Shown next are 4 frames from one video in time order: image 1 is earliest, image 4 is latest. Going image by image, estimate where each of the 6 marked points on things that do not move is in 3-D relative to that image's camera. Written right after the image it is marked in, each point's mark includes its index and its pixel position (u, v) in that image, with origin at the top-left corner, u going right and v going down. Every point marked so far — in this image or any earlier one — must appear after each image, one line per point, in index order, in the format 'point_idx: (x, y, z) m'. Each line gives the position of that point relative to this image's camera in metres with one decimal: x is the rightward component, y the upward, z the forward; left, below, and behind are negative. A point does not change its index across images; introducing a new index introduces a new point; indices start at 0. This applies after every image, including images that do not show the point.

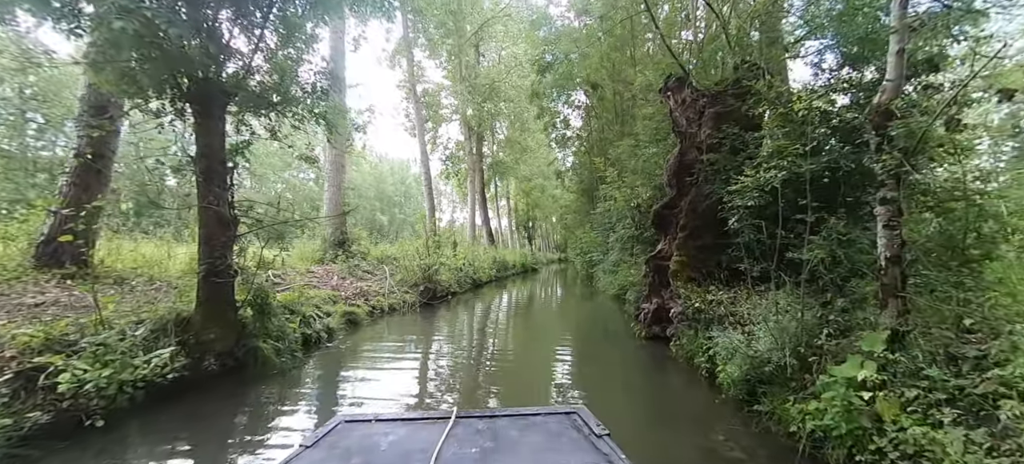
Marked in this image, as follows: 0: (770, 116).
0: (+3.6, +1.6, +5.8) m
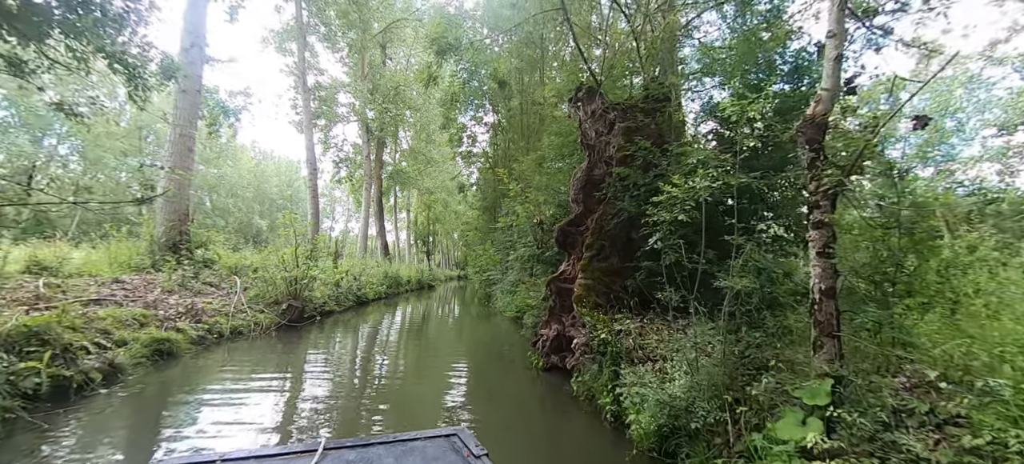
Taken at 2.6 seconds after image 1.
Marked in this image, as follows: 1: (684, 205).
0: (+2.3, +1.3, +5.4) m
1: (+1.9, +0.3, +4.7) m
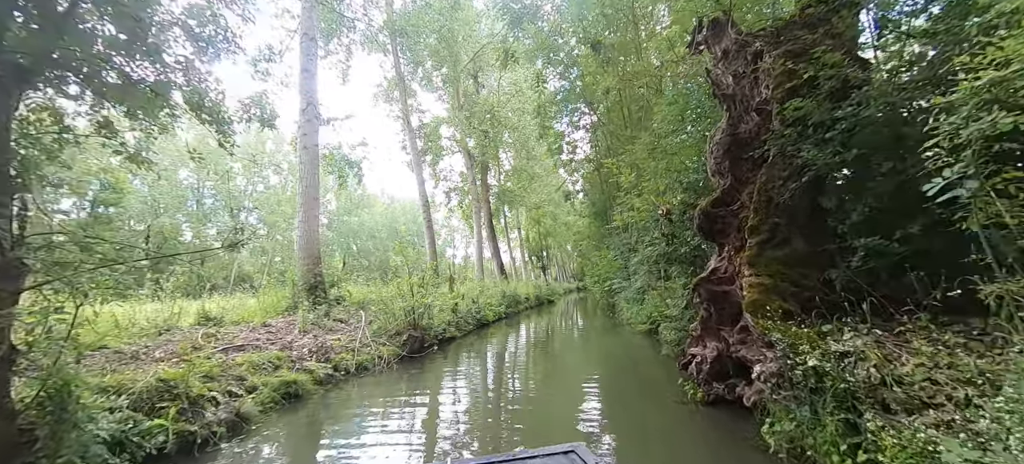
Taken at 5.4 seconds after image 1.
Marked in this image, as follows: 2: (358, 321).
0: (+3.2, +1.7, +3.4) m
1: (+2.8, +0.7, +2.7) m
2: (-4.1, -2.4, +11.0) m
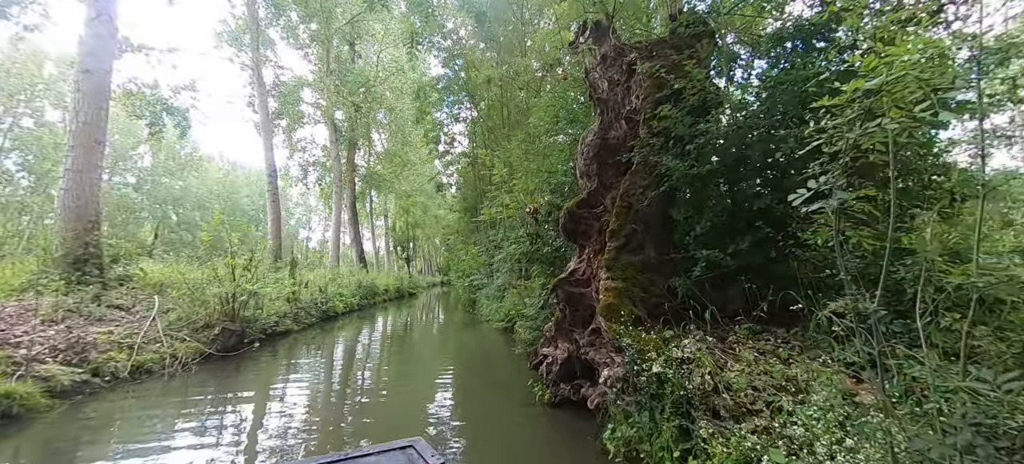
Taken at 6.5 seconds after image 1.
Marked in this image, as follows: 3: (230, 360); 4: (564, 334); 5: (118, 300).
0: (+2.1, +1.6, +3.7) m
1: (+1.9, +0.6, +2.9) m
2: (-7.6, -1.6, +8.6) m
3: (-5.8, -2.7, +8.5) m
4: (+0.7, -1.5, +5.9) m
5: (-8.2, -1.5, +8.4) m
